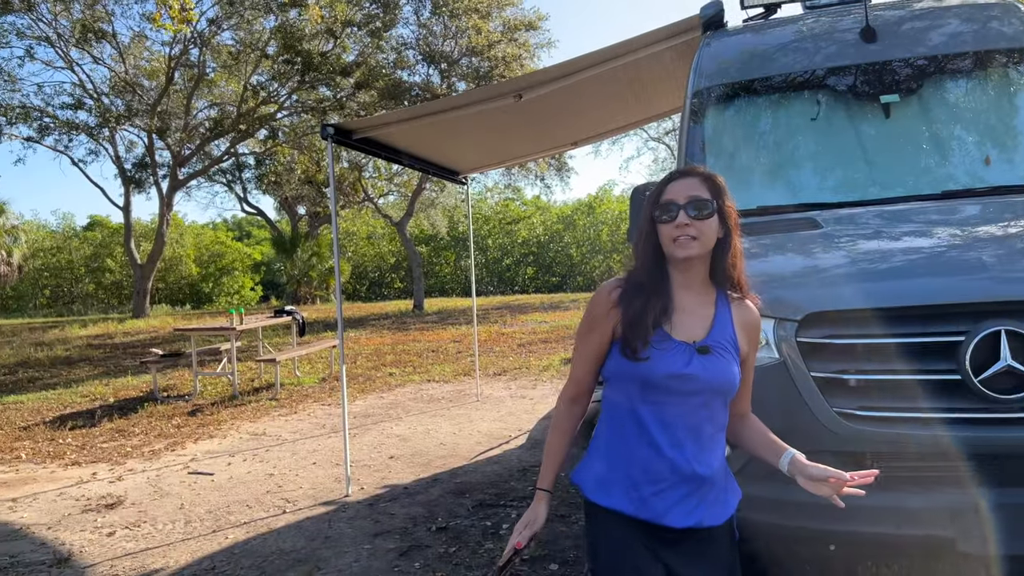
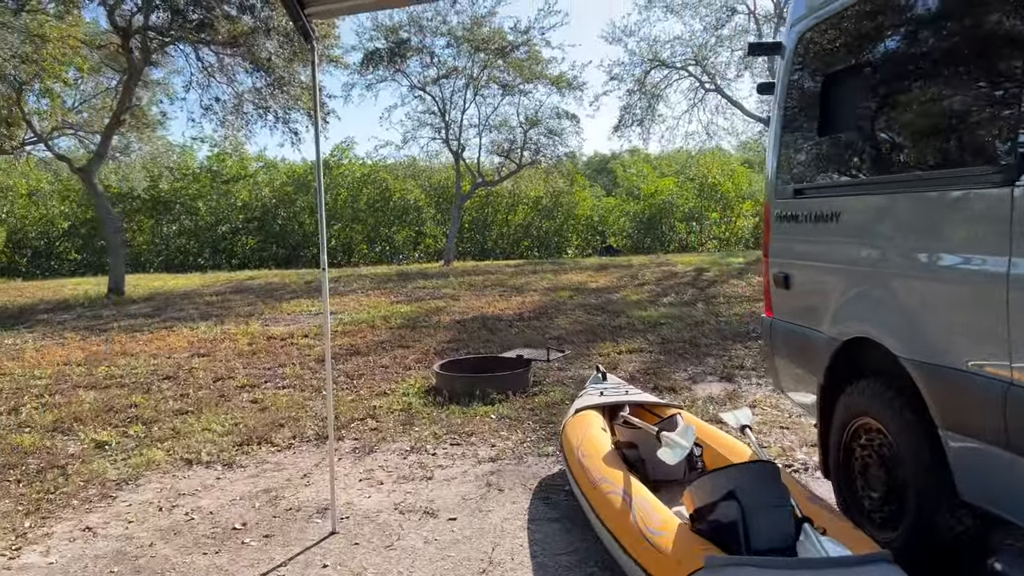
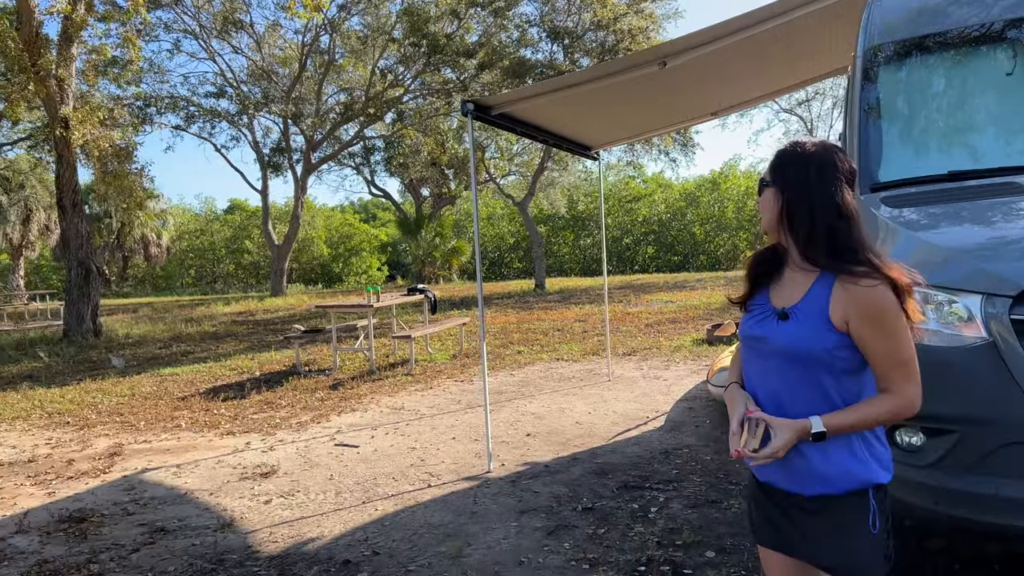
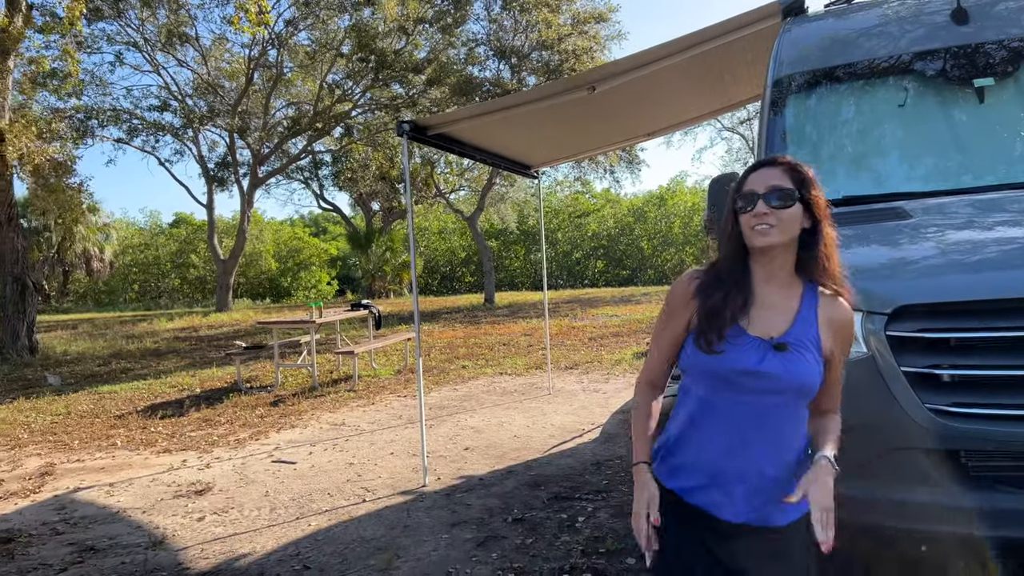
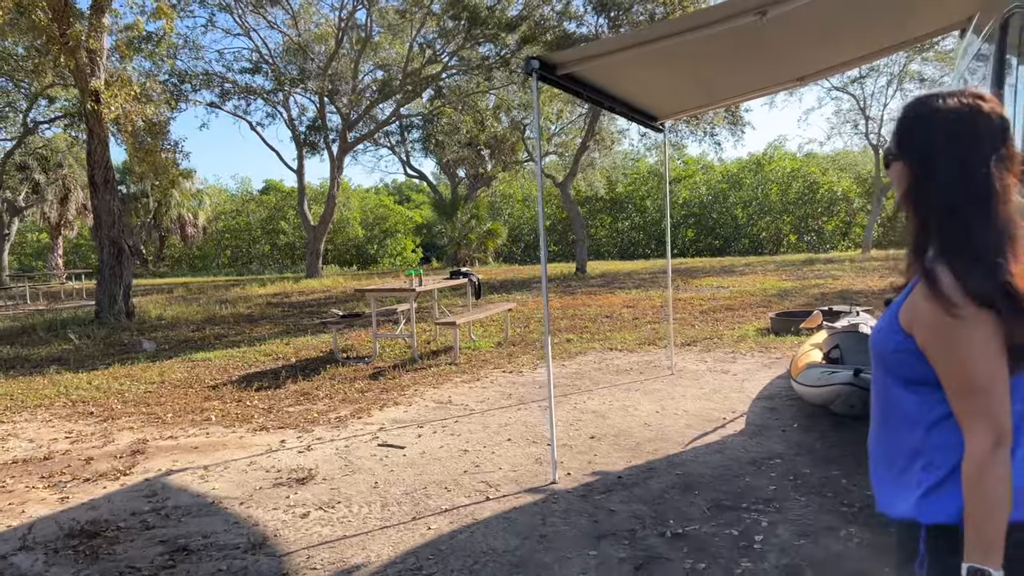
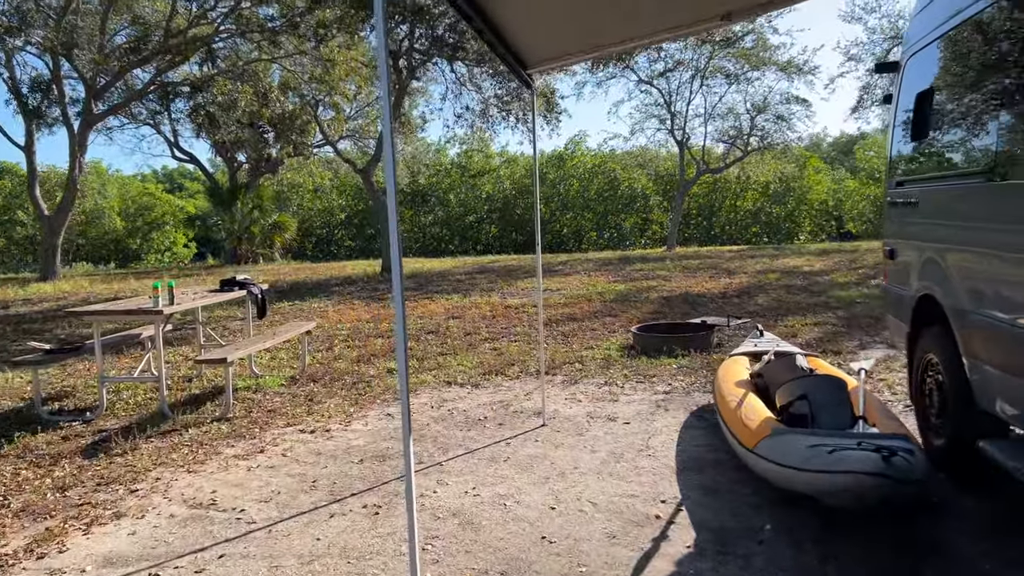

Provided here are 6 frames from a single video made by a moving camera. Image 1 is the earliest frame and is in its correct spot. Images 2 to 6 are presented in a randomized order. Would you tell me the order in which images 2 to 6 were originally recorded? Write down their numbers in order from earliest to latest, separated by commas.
4, 3, 5, 6, 2
